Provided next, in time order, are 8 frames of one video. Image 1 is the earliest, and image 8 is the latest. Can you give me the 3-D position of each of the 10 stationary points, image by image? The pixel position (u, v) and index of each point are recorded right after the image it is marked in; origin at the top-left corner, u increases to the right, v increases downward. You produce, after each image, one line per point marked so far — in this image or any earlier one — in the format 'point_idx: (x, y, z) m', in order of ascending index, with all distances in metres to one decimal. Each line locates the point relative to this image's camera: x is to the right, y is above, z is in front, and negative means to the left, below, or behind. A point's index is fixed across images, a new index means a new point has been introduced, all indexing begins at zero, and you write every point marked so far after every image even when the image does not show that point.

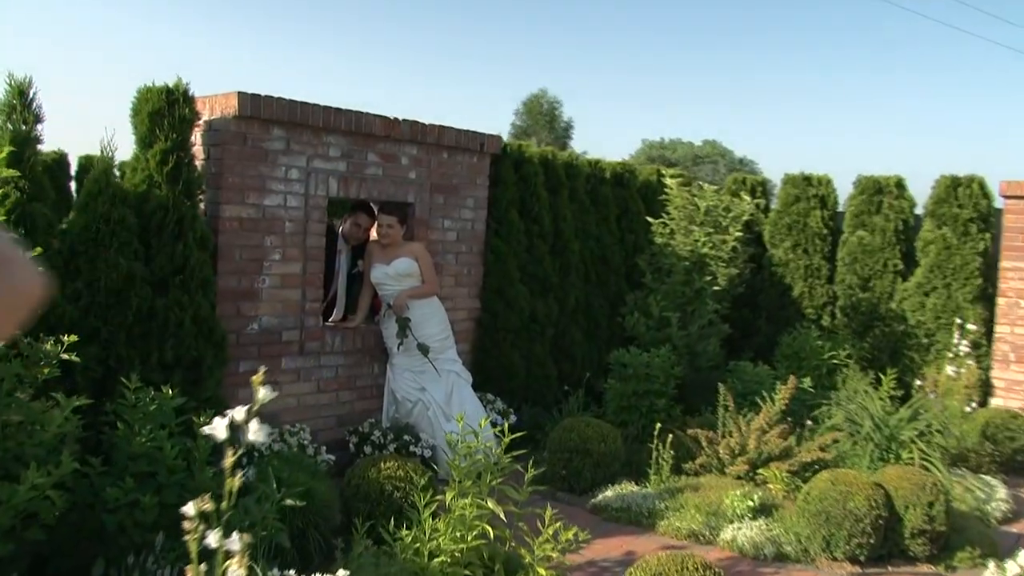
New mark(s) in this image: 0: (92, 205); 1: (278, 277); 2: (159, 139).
0: (-2.1, +0.4, +4.7) m
1: (-1.4, +0.1, +5.4) m
2: (-1.9, +0.8, +4.9) m
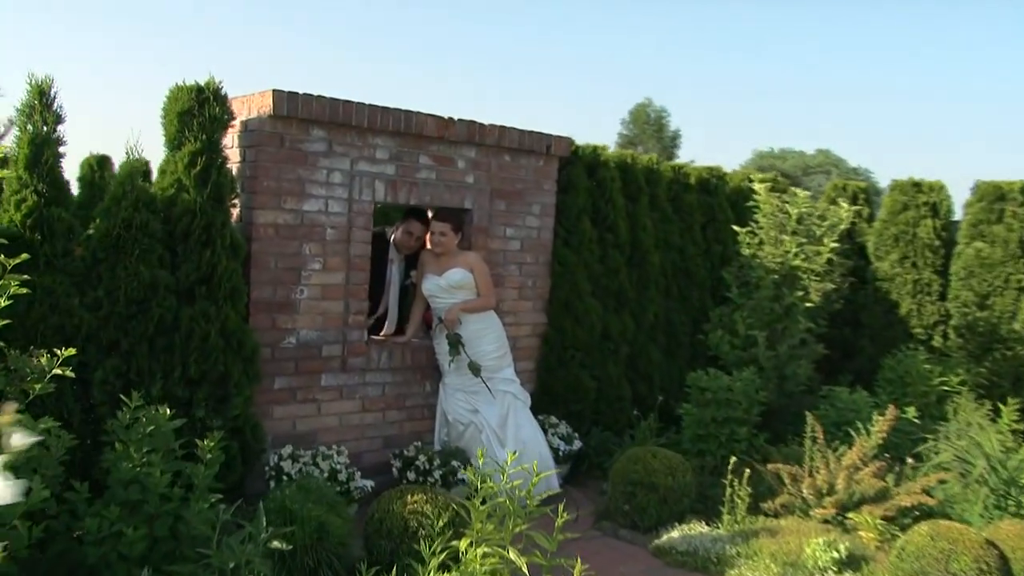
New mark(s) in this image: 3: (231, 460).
0: (-1.9, +0.4, +4.4) m
1: (-1.1, 0.0, +5.1) m
2: (-1.6, +0.7, +4.6) m
3: (-1.4, -0.9, +4.7) m
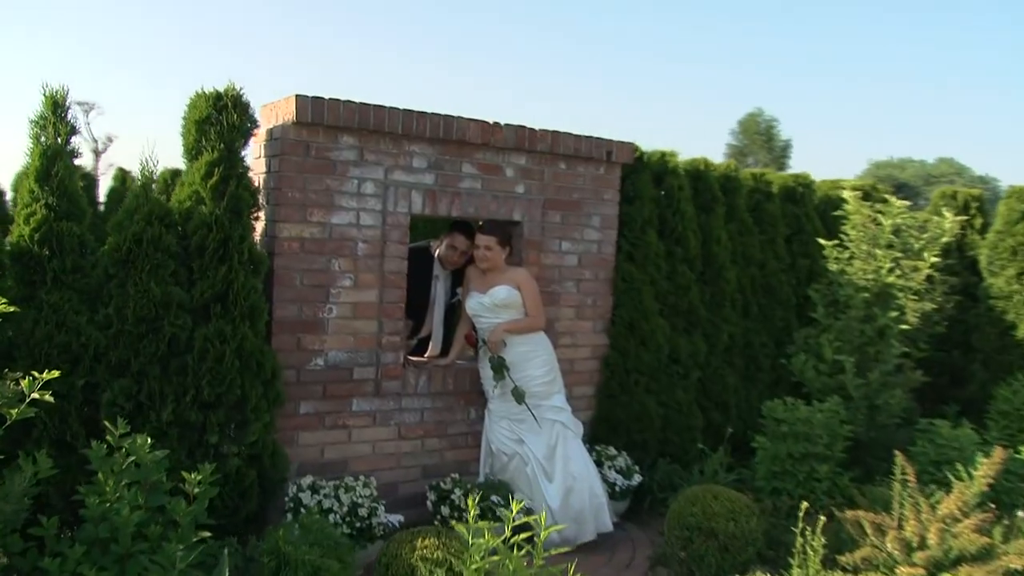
0: (-1.7, +0.3, +4.2) m
1: (-0.8, -0.1, +4.7) m
2: (-1.4, +0.7, +4.4) m
3: (-1.2, -0.9, +4.4) m
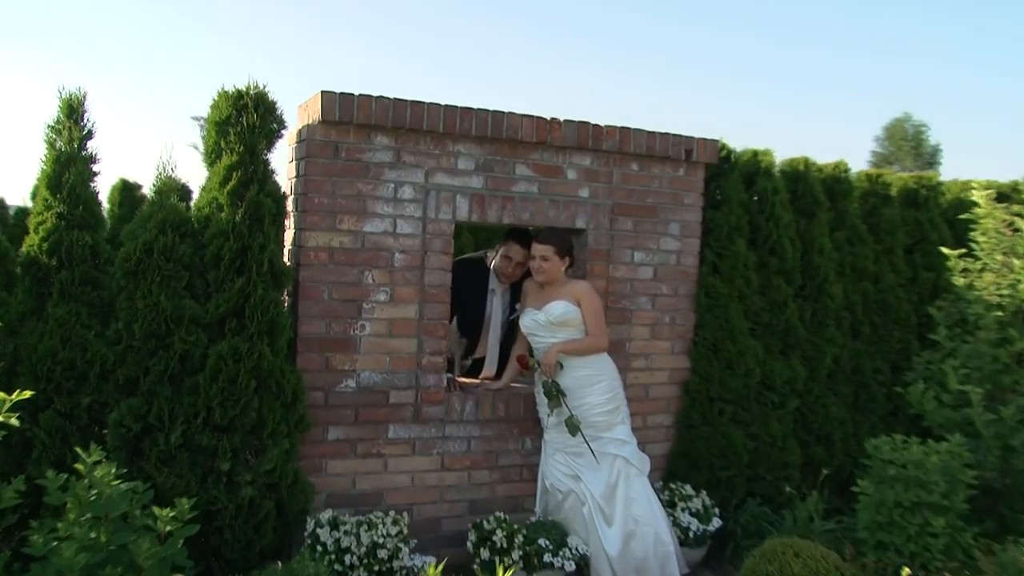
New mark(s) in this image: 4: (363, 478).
0: (-1.6, +0.2, +3.9) m
1: (-0.6, -0.2, +4.3) m
2: (-1.2, +0.6, +4.0) m
3: (-1.1, -1.0, +4.0) m
4: (-0.7, -0.9, +4.3) m
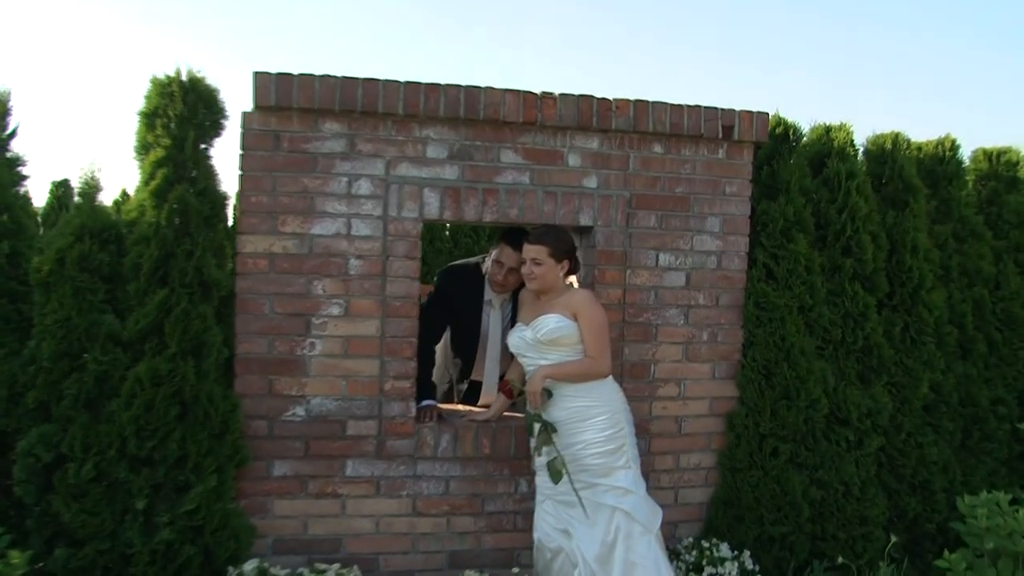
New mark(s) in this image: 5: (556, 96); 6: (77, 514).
0: (-1.7, +0.2, +3.5) m
1: (-0.7, -0.2, +3.7) m
2: (-1.4, +0.5, +3.5) m
3: (-1.2, -1.0, +3.4) m
4: (-0.8, -0.9, +3.7) m
5: (+0.2, +0.8, +3.8) m
6: (-1.6, -0.8, +3.4) m
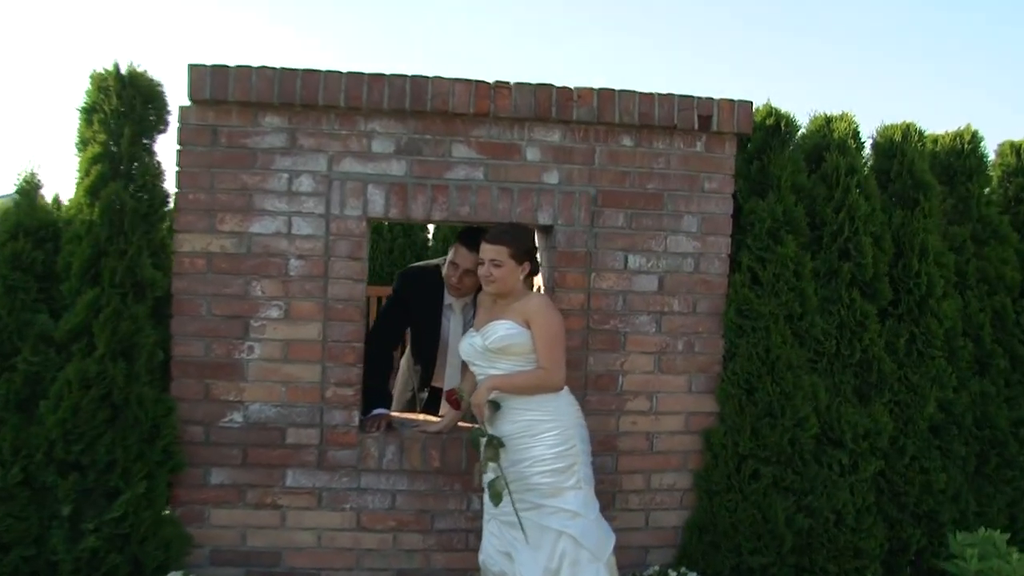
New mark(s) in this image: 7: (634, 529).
0: (-1.9, +0.2, +3.4) m
1: (-0.9, -0.2, +3.5) m
2: (-1.6, +0.5, +3.4) m
3: (-1.4, -1.0, +3.3) m
4: (-1.0, -0.9, +3.5) m
5: (0.0, +0.8, +3.5) m
6: (-1.8, -0.8, +3.3) m
7: (+0.5, -1.0, +3.7) m
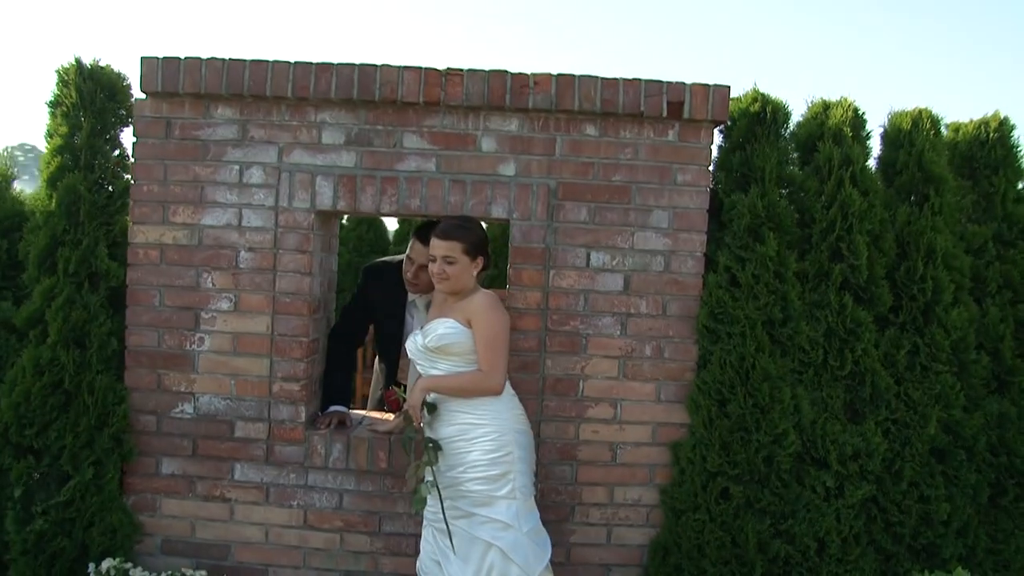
0: (-2.1, +0.2, +3.5) m
1: (-1.1, -0.2, +3.5) m
2: (-1.7, +0.6, +3.5) m
3: (-1.7, -1.0, +3.4) m
4: (-1.2, -0.9, +3.5) m
5: (-0.2, +0.8, +3.4) m
6: (-2.0, -0.8, +3.4) m
7: (+0.3, -1.0, +3.5) m
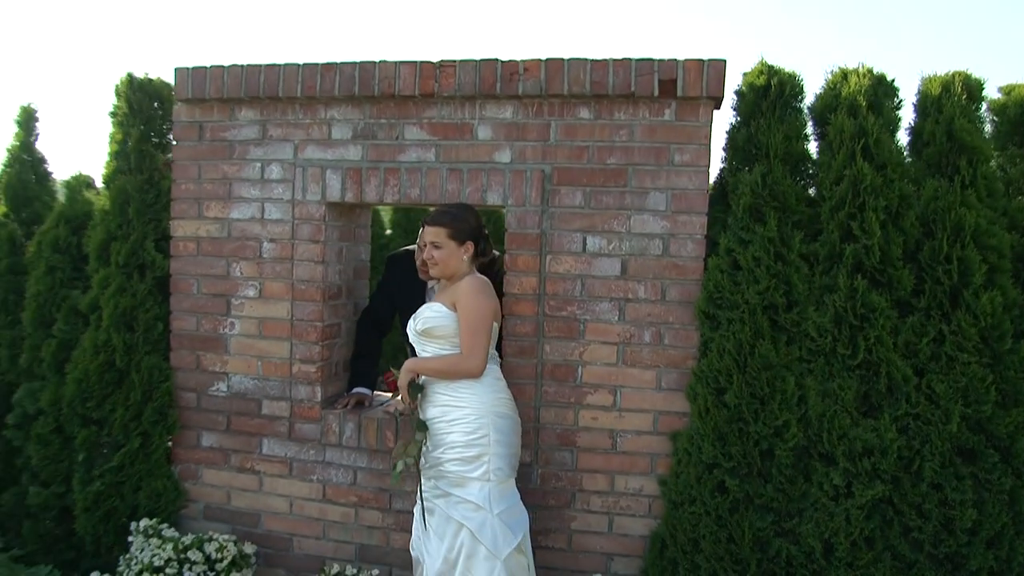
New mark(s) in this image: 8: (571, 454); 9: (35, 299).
0: (-2.0, +0.3, +4.1) m
1: (-1.0, -0.1, +3.8) m
2: (-1.7, +0.6, +4.0) m
3: (-1.6, -1.0, +3.8) m
4: (-1.1, -0.9, +3.8) m
5: (-0.2, +0.8, +3.4) m
6: (-2.0, -0.7, +3.9) m
7: (+0.3, -0.9, +3.5) m
8: (+0.2, -0.6, +3.5) m
9: (-2.0, -0.1, +4.0) m
